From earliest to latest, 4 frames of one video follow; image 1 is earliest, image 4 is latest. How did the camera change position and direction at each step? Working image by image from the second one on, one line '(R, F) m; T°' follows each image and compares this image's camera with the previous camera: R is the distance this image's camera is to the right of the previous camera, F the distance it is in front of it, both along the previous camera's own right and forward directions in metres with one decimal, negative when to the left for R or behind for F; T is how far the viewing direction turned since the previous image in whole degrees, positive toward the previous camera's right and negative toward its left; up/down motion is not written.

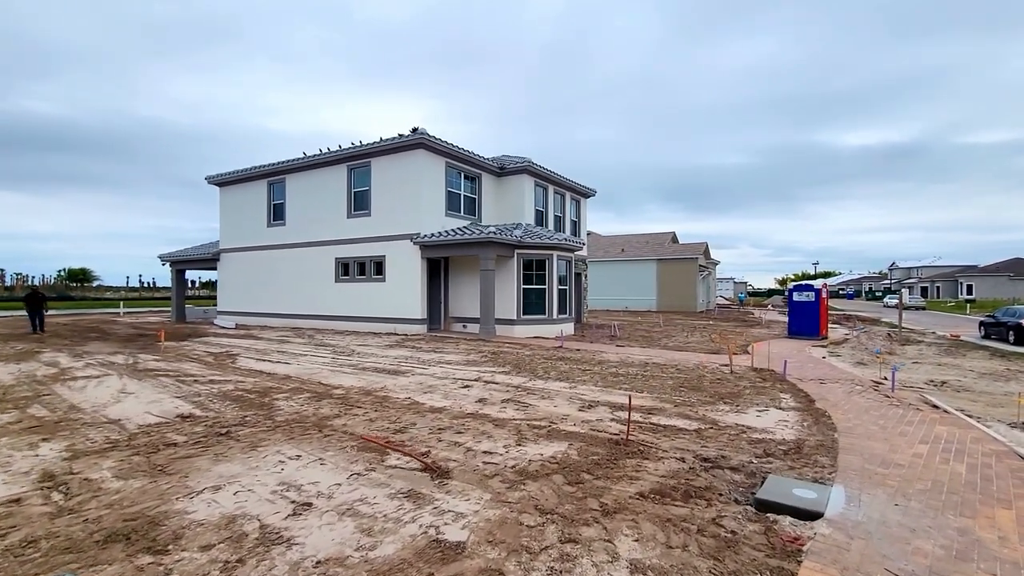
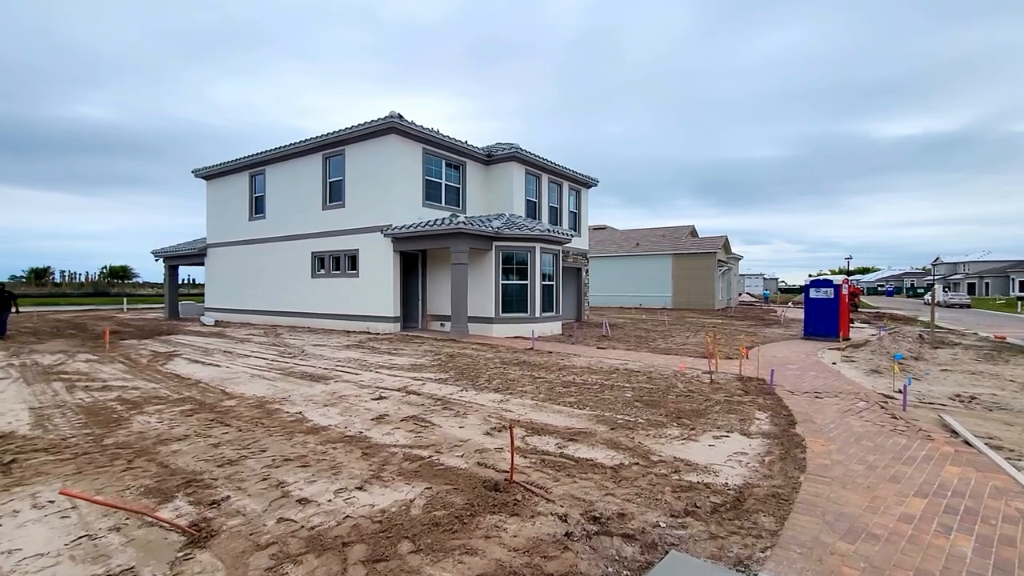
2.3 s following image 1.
(+1.4, +1.3) m; -3°
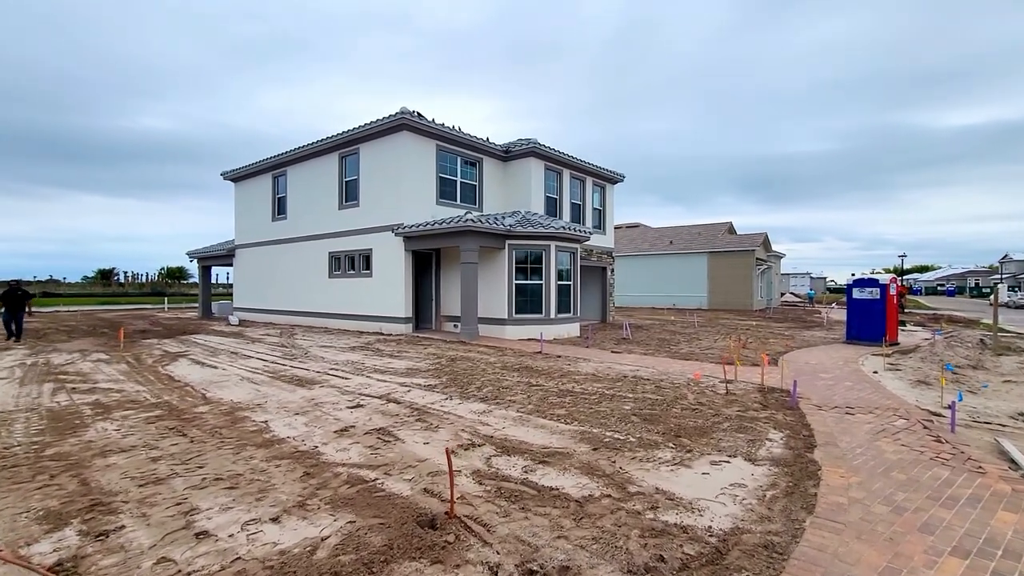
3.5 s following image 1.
(+0.6, +0.6) m; -4°
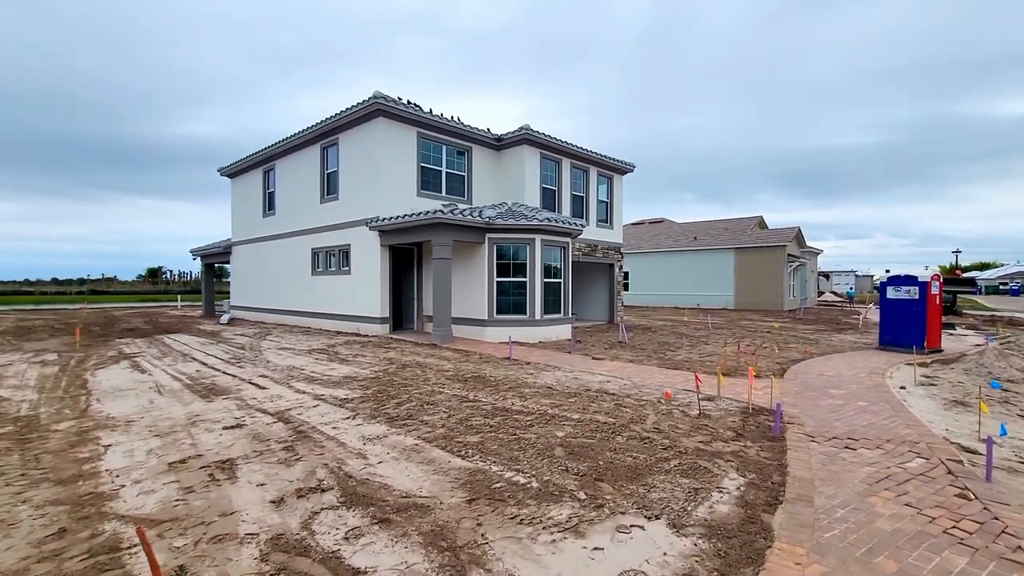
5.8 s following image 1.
(+1.3, +1.2) m; -4°
